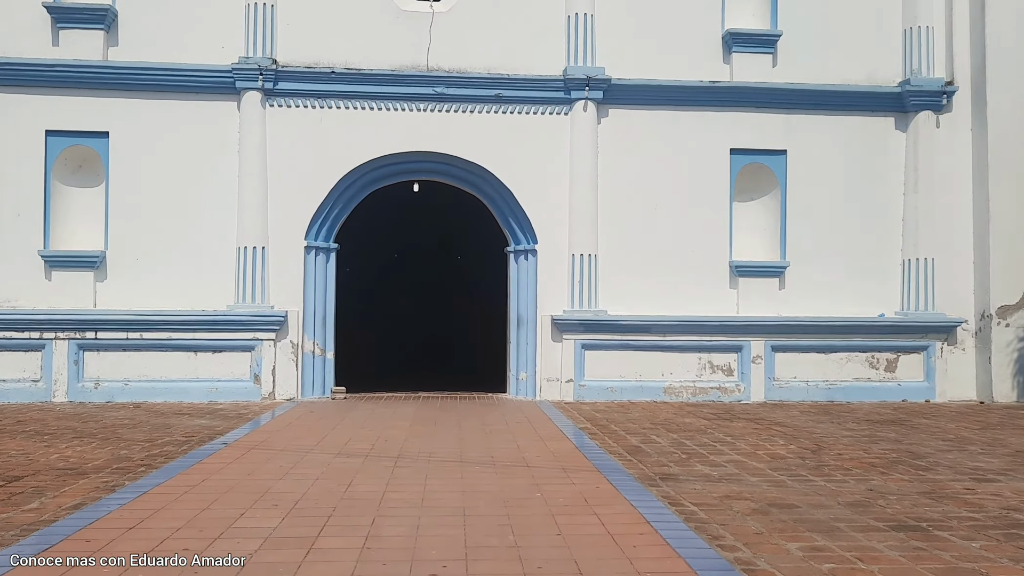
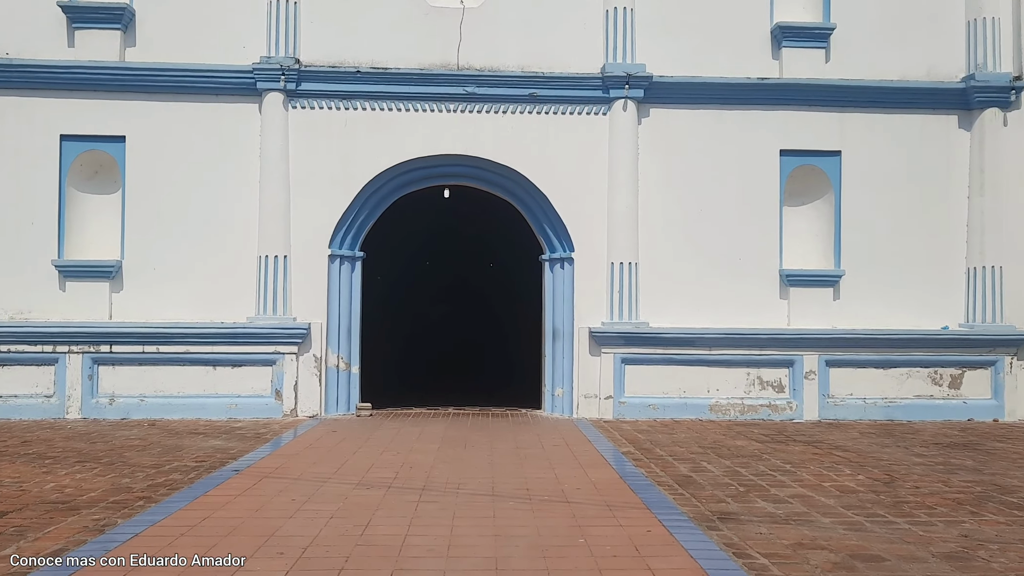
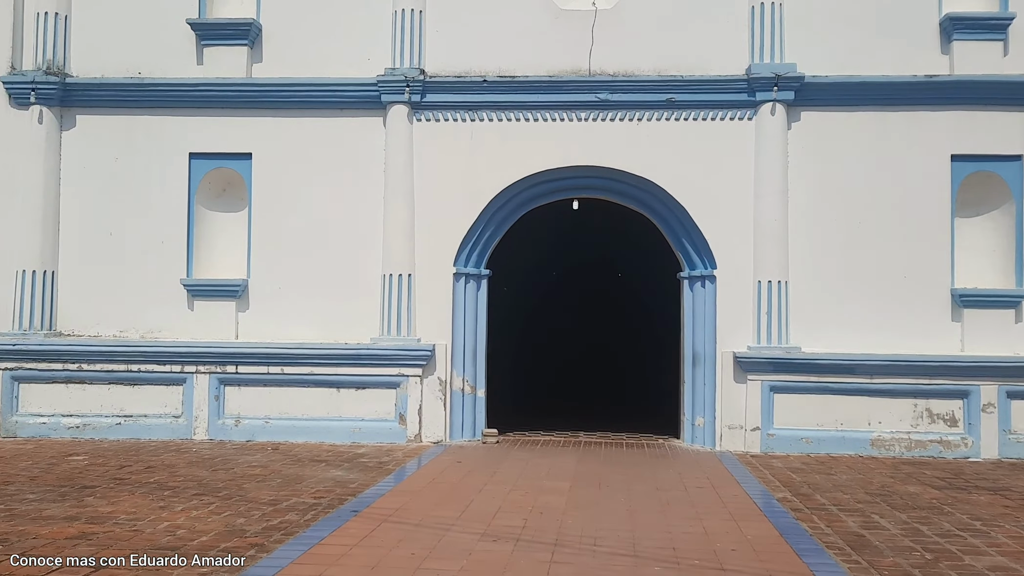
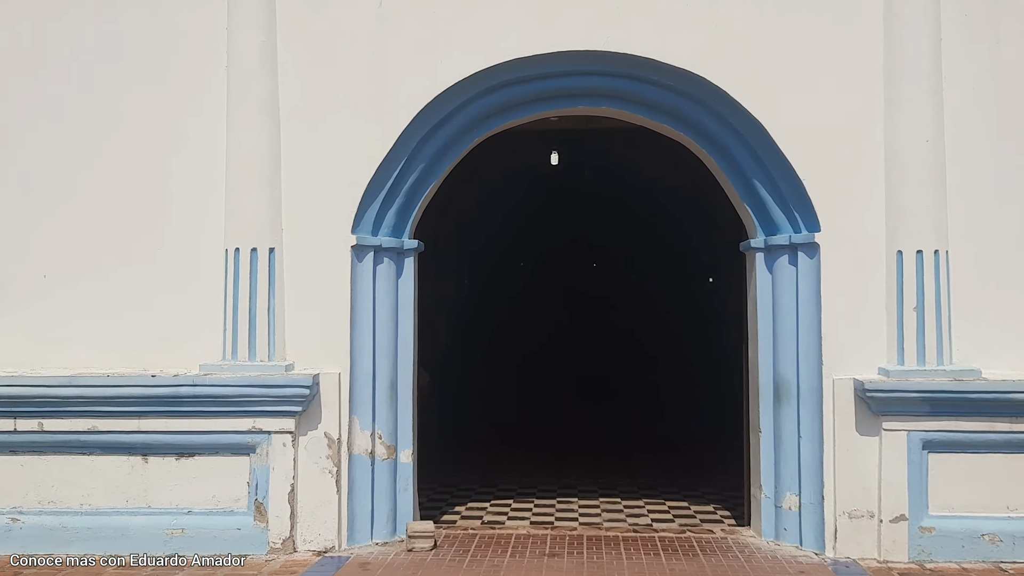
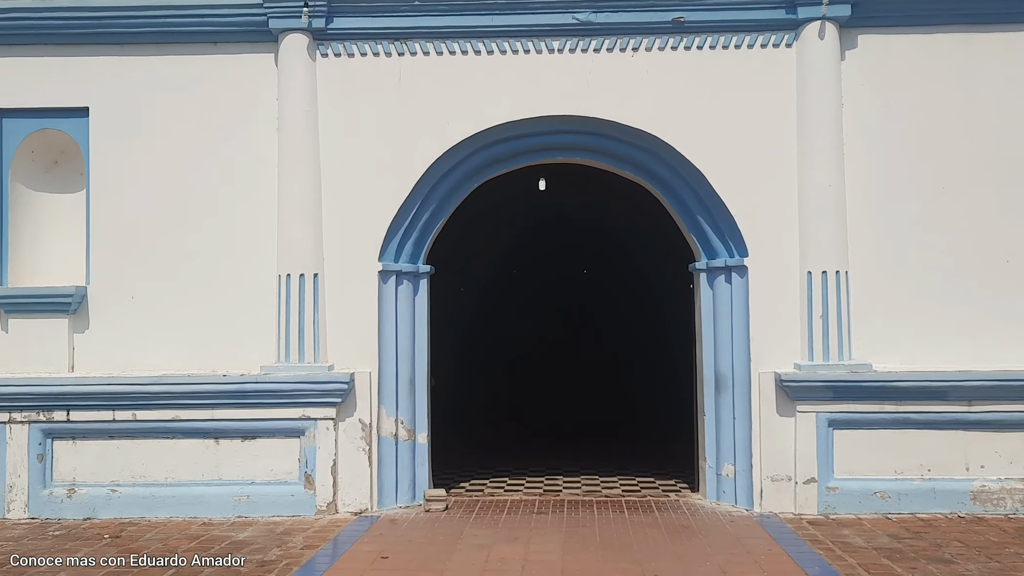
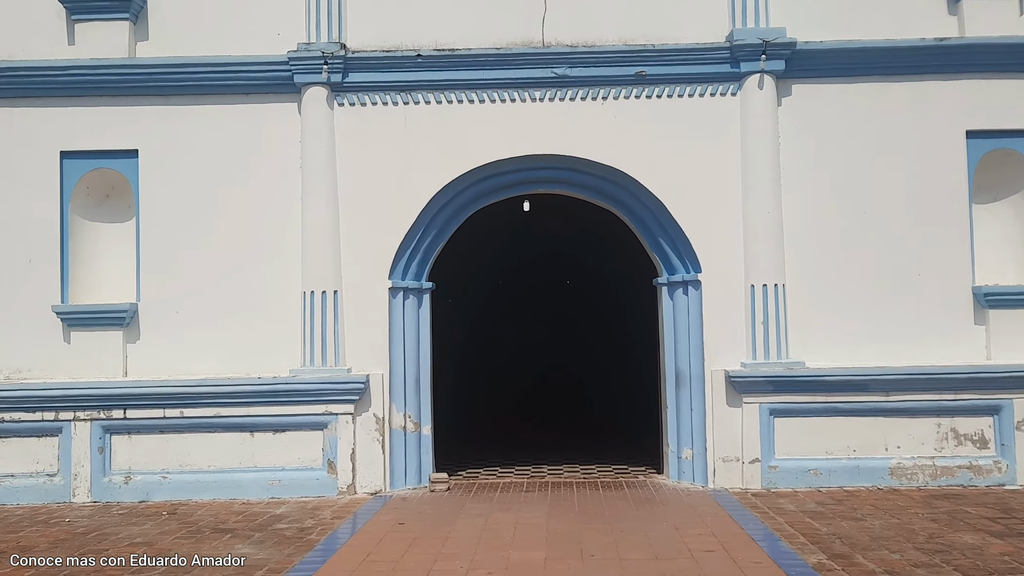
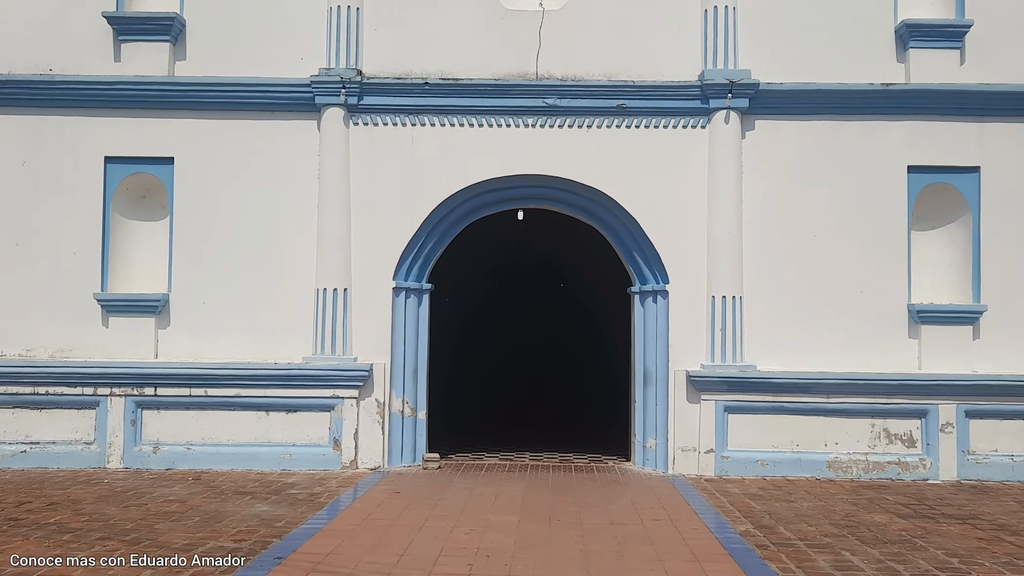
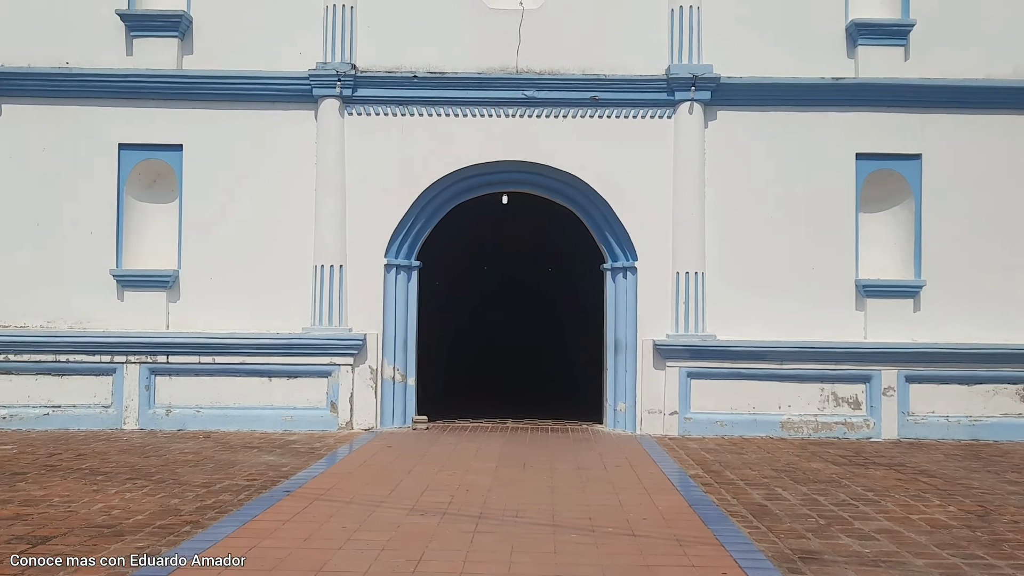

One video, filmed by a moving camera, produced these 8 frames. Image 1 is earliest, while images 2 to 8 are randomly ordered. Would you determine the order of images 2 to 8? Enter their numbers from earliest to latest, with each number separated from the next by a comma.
2, 8, 3, 7, 6, 5, 4
